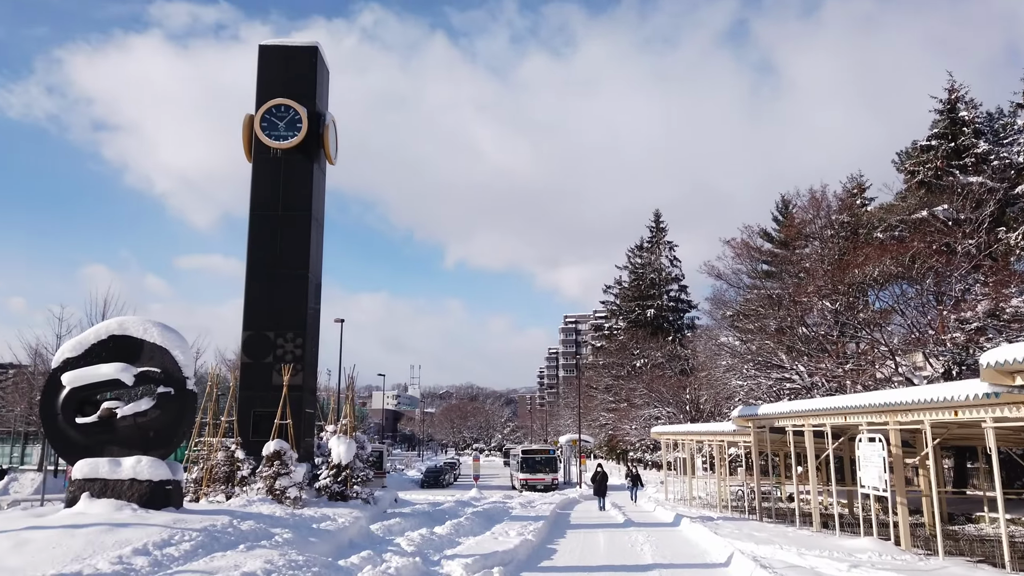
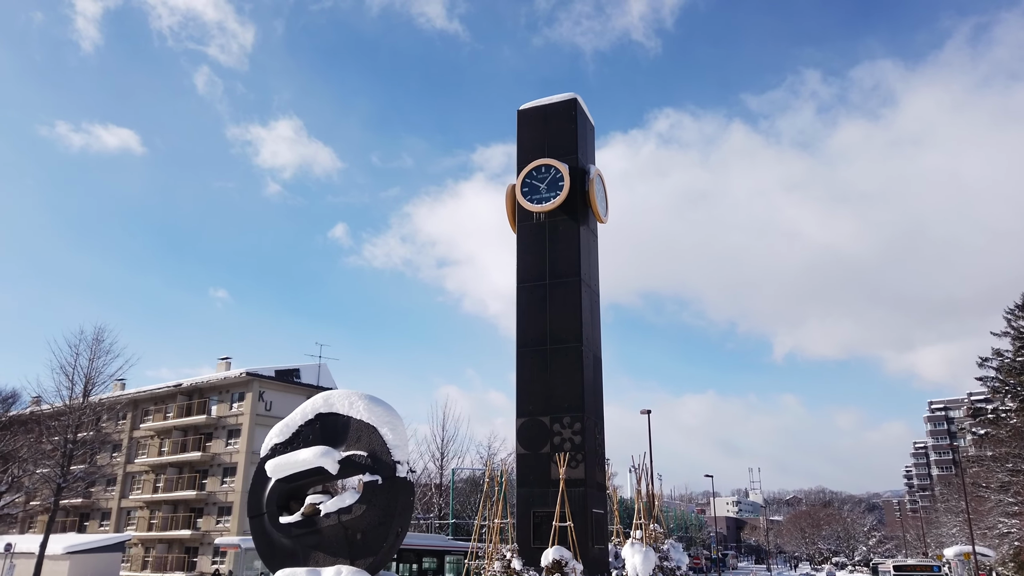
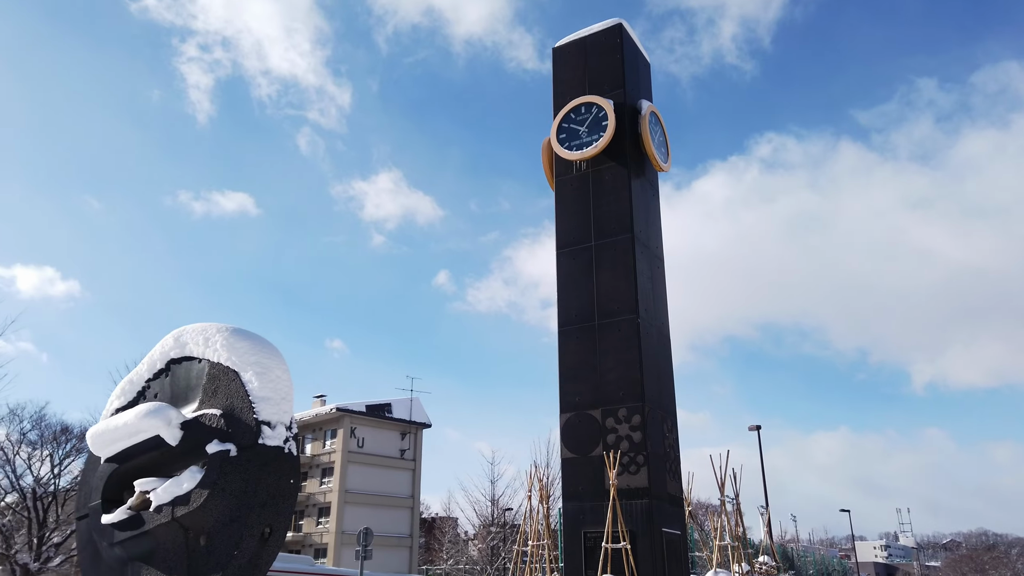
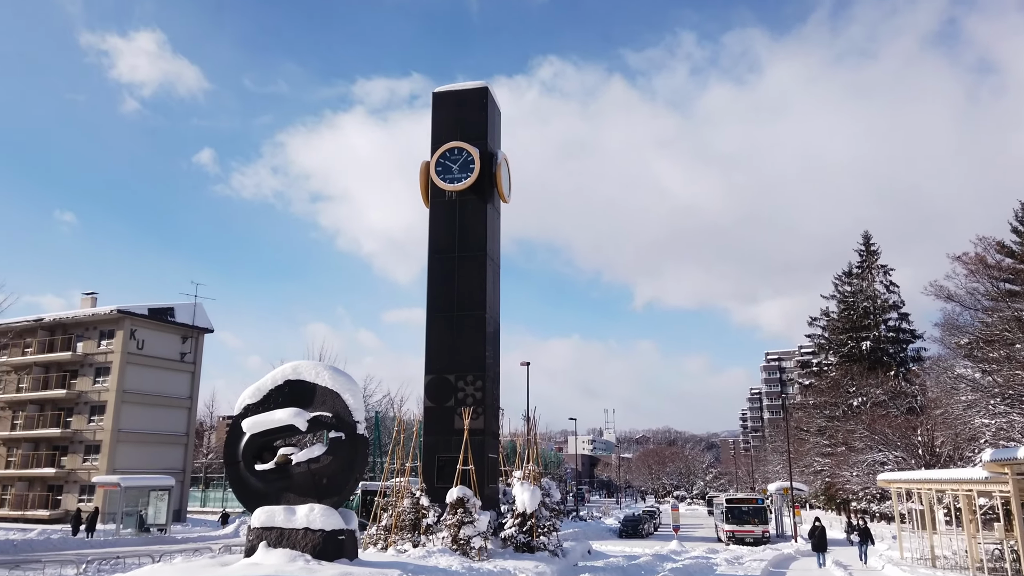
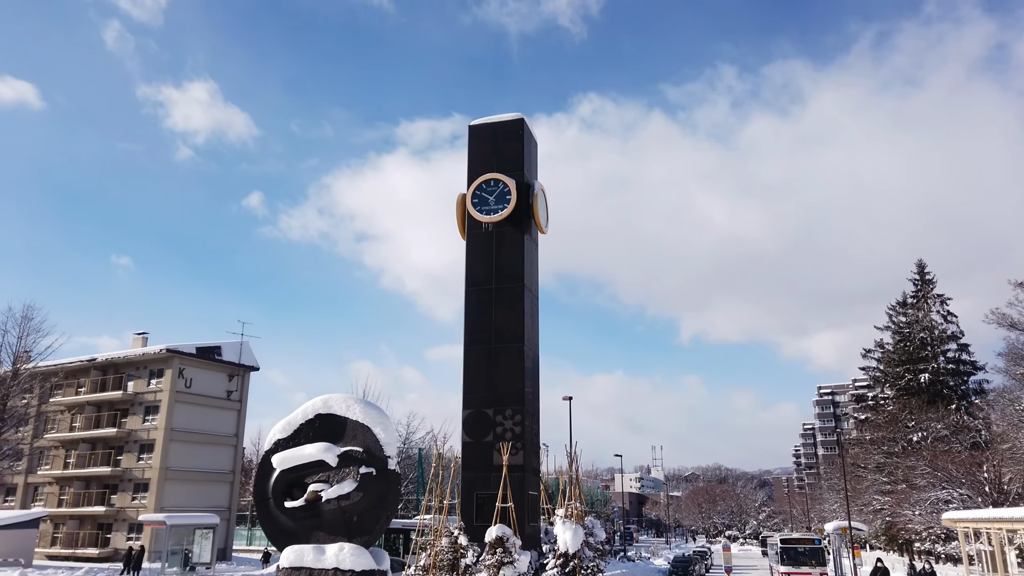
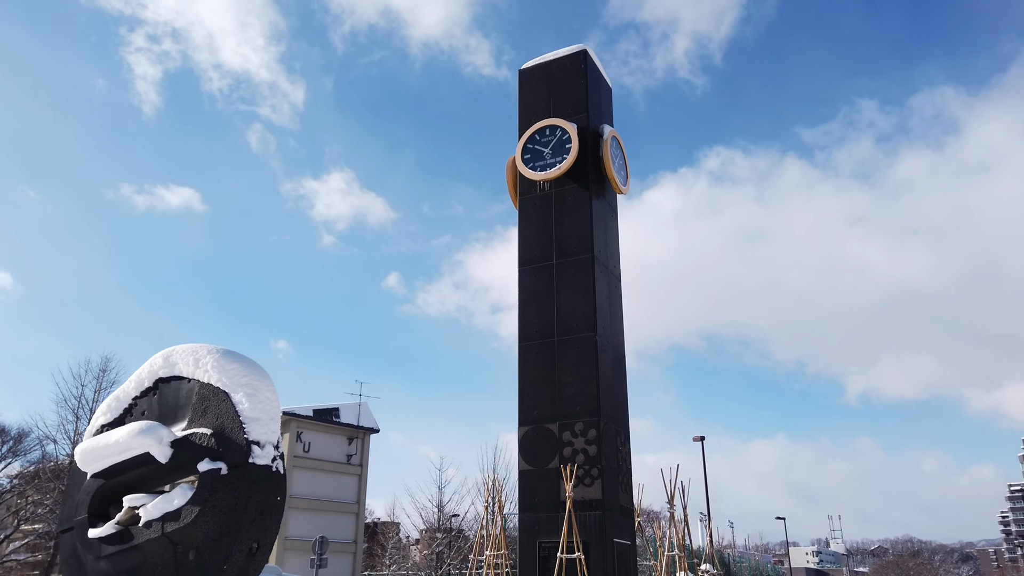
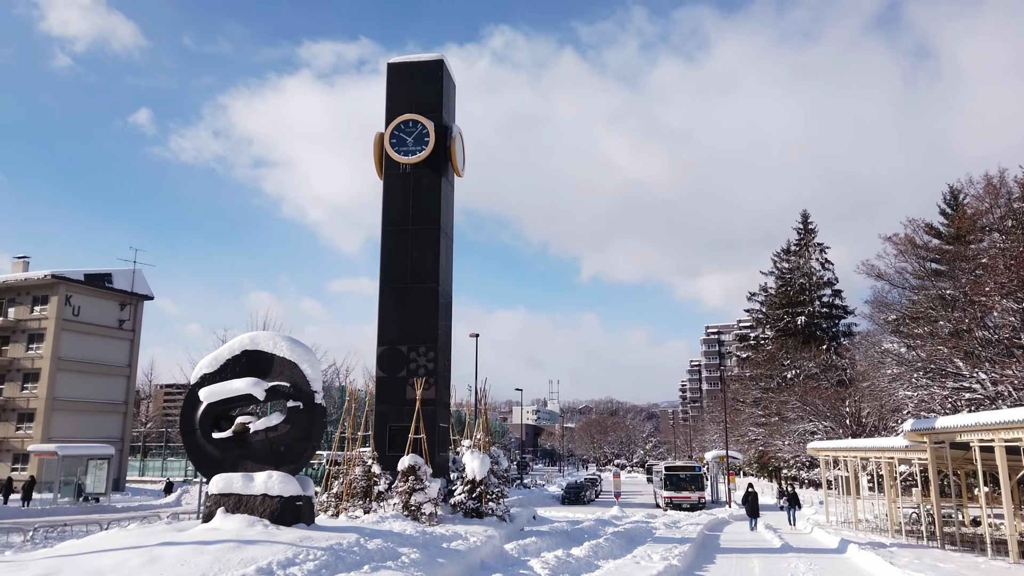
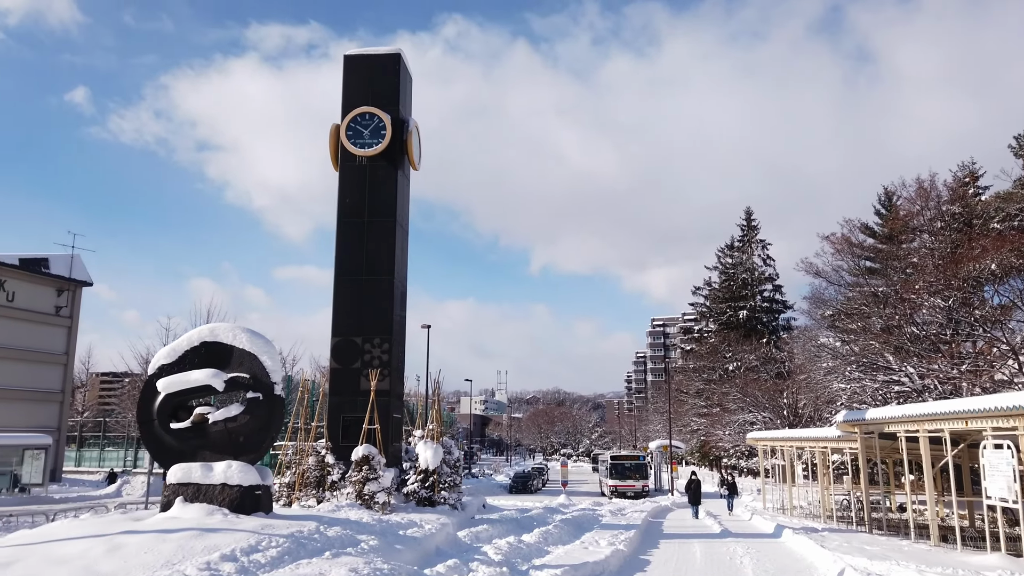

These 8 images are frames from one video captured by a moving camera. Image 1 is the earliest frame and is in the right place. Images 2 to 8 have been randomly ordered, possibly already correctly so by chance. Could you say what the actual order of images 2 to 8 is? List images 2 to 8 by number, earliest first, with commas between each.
8, 7, 4, 5, 2, 6, 3
